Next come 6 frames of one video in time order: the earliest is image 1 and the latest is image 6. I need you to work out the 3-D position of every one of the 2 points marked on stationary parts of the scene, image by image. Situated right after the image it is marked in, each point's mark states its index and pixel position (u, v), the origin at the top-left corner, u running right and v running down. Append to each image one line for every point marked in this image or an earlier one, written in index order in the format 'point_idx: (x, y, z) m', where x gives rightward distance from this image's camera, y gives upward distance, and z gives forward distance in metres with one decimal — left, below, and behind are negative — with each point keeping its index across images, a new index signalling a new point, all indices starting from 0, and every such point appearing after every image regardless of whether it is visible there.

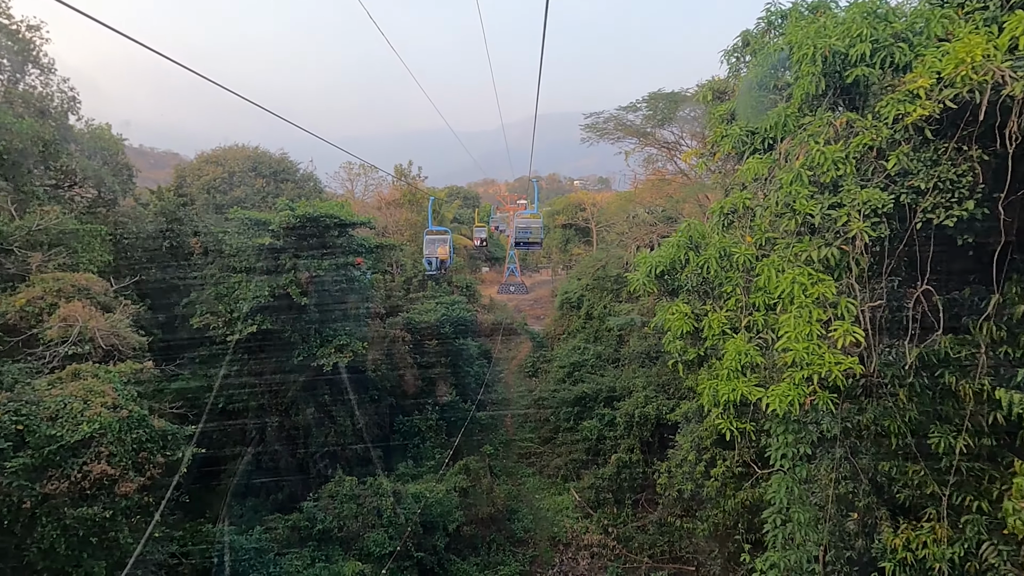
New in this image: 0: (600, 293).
0: (+2.6, -0.1, +15.5) m
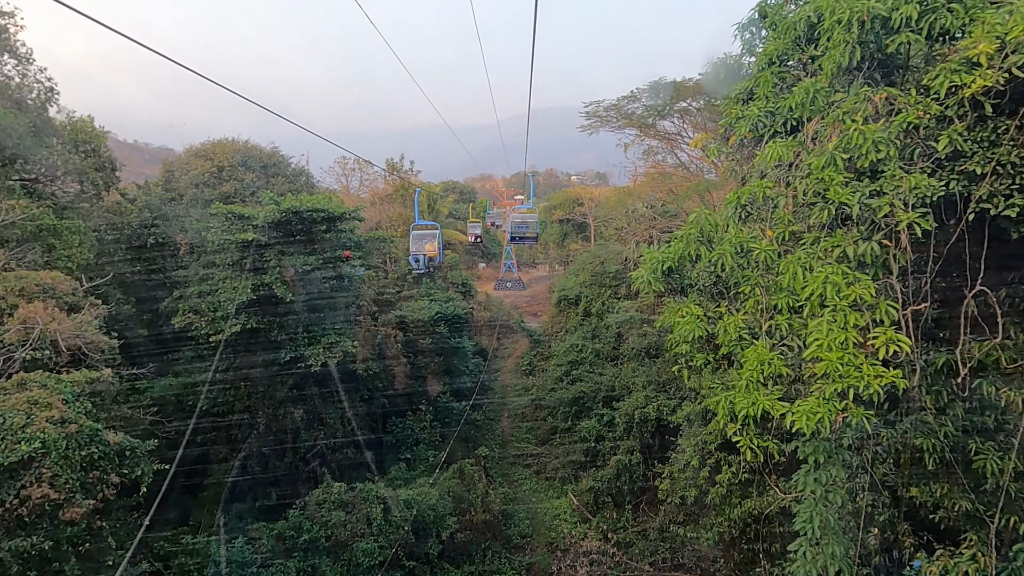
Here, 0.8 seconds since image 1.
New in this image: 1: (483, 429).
0: (+2.5, 0.0, +15.2) m
1: (-0.7, -3.5, +13.3) m
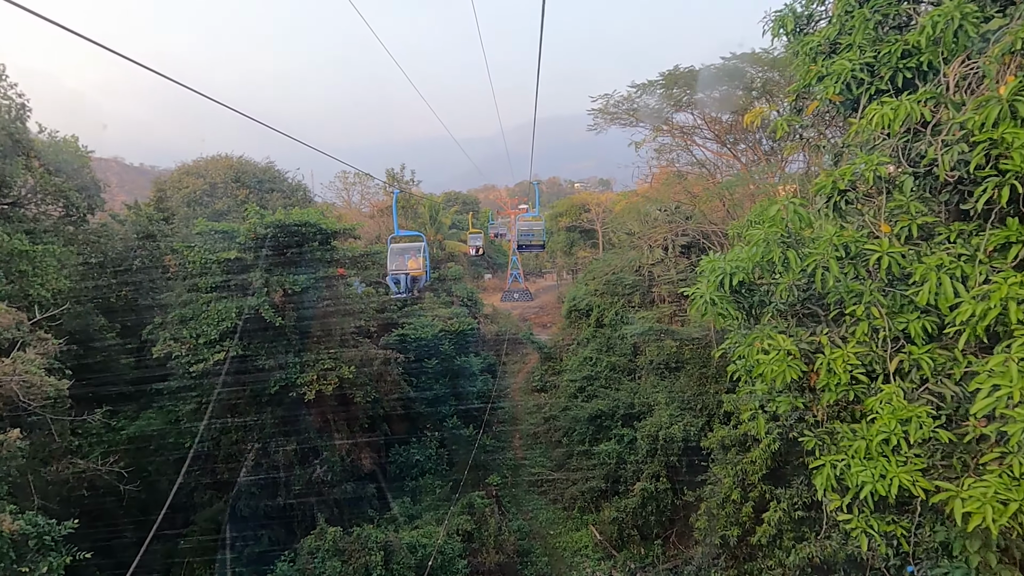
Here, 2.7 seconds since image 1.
0: (+2.7, -0.3, +14.3) m
1: (-0.4, -3.9, +12.4) m
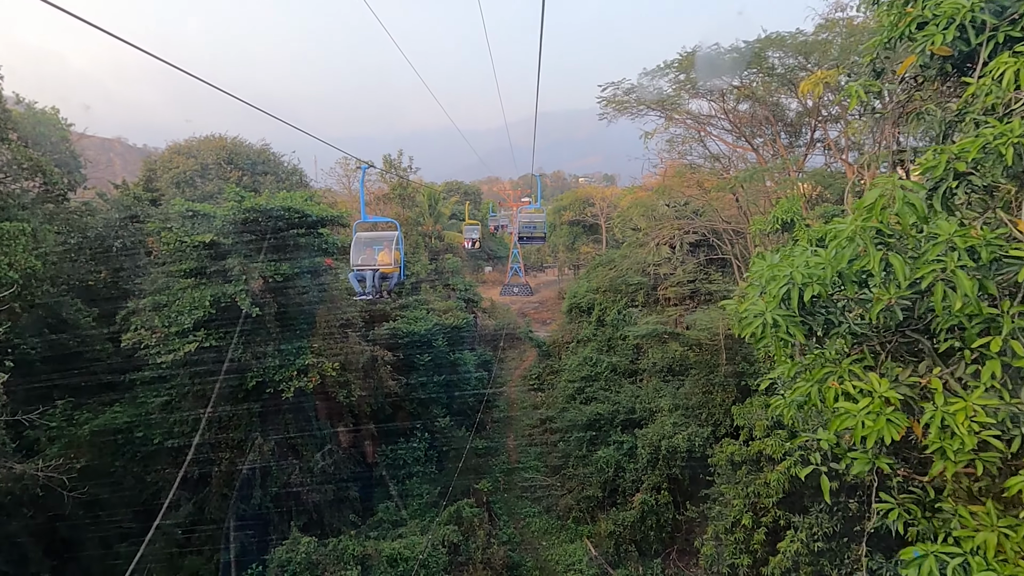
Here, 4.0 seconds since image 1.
0: (+2.6, -0.2, +13.7) m
1: (-0.6, -3.7, +11.8) m
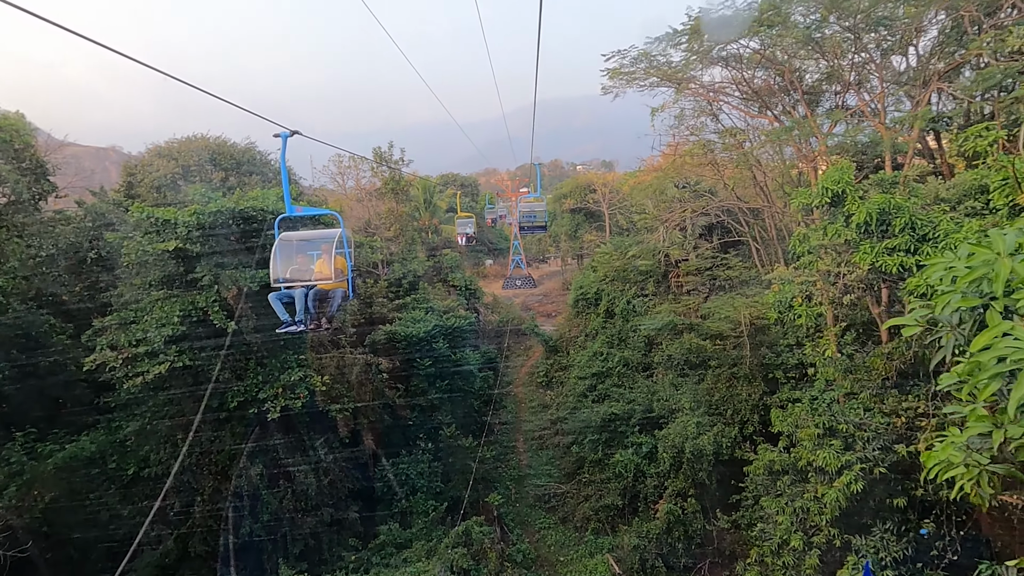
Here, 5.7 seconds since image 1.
0: (+2.7, 0.0, +12.9) m
1: (-0.3, -3.6, +11.1) m
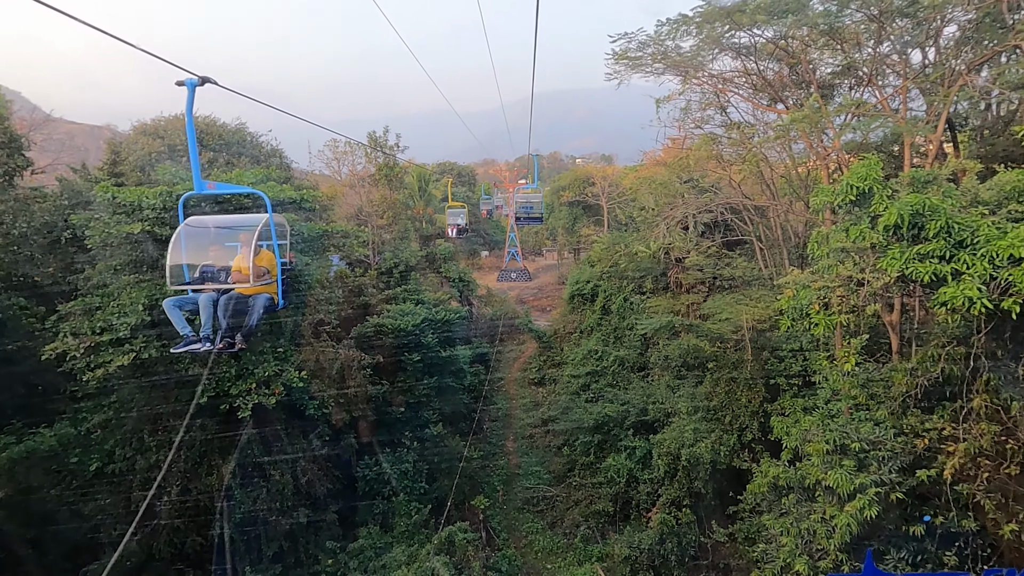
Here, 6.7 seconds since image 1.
0: (+2.6, +0.1, +12.5) m
1: (-0.6, -3.5, +10.7) m
